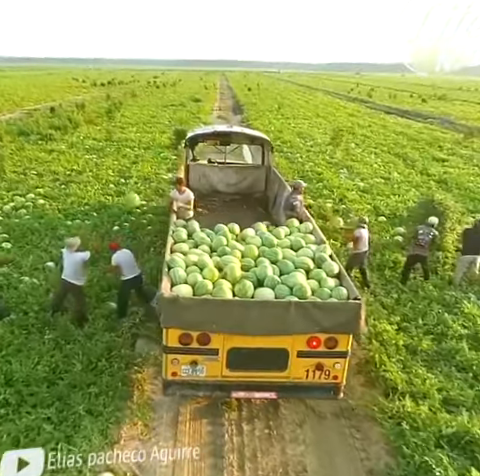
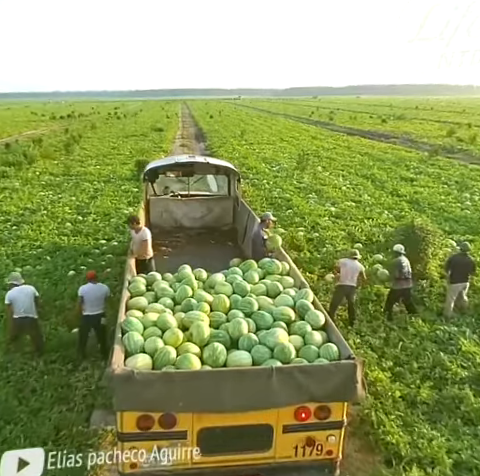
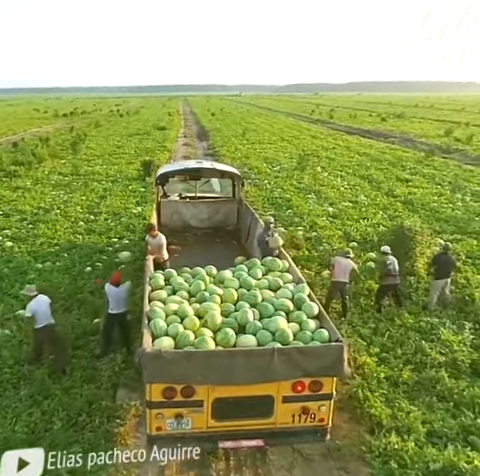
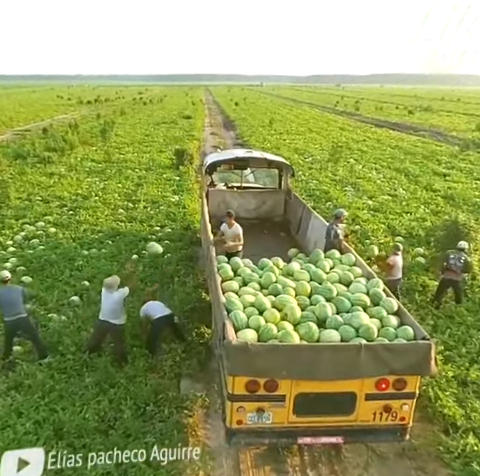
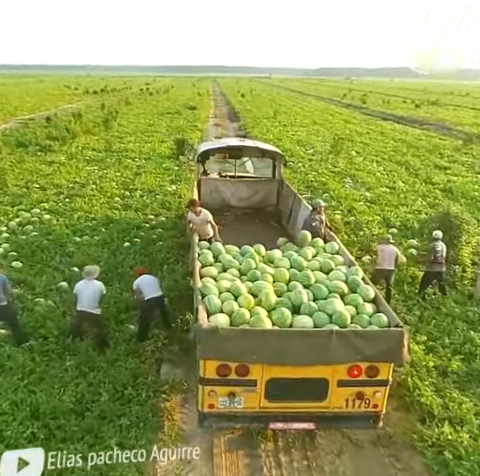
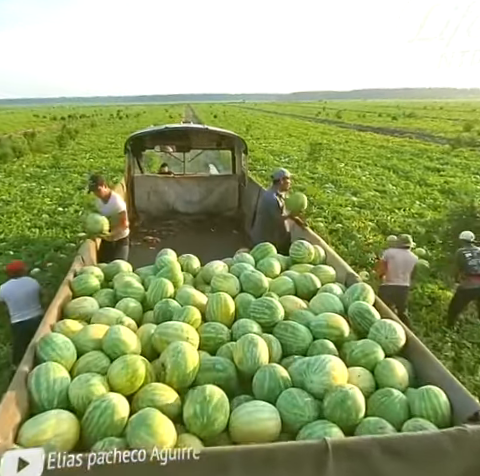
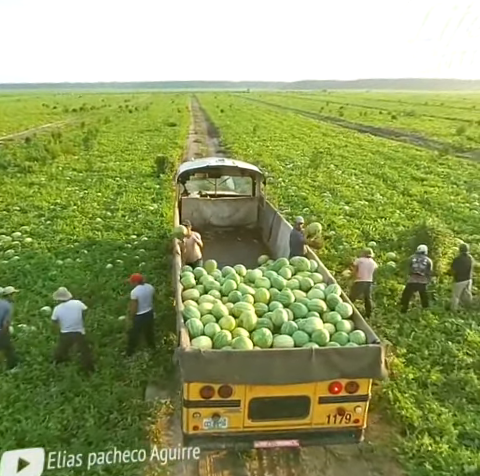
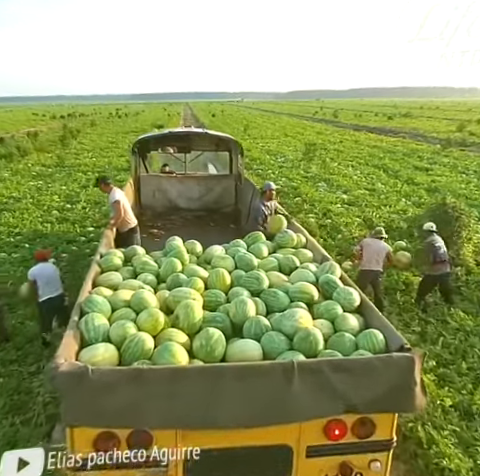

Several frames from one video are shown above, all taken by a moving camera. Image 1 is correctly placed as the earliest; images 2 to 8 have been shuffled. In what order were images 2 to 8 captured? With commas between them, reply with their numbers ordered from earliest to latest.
5, 4, 7, 3, 2, 8, 6
